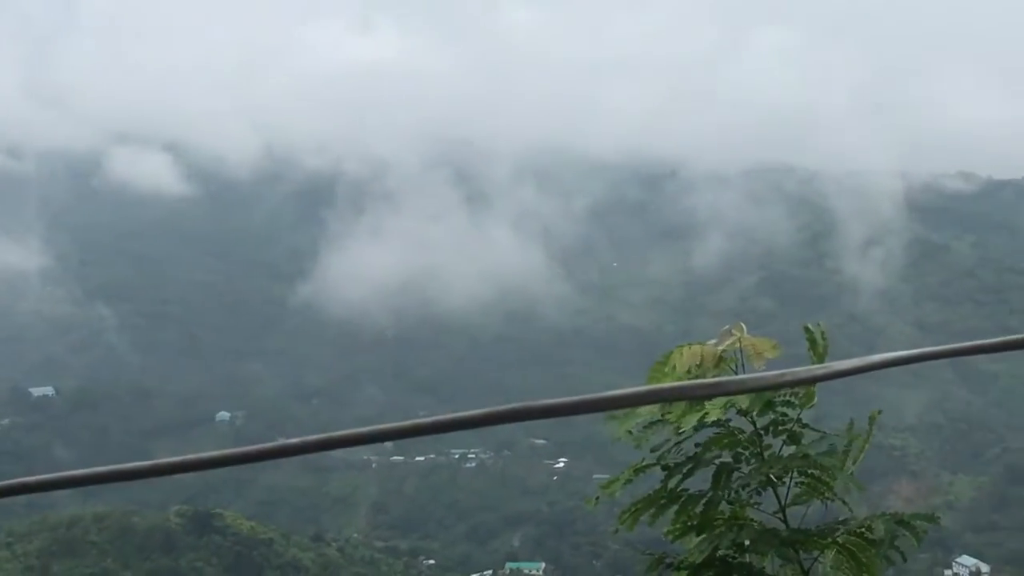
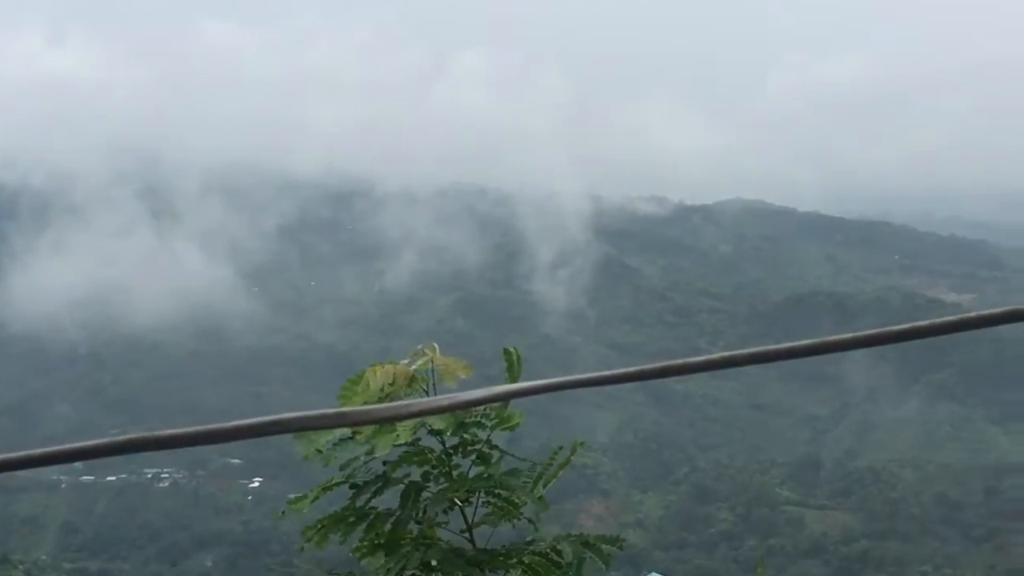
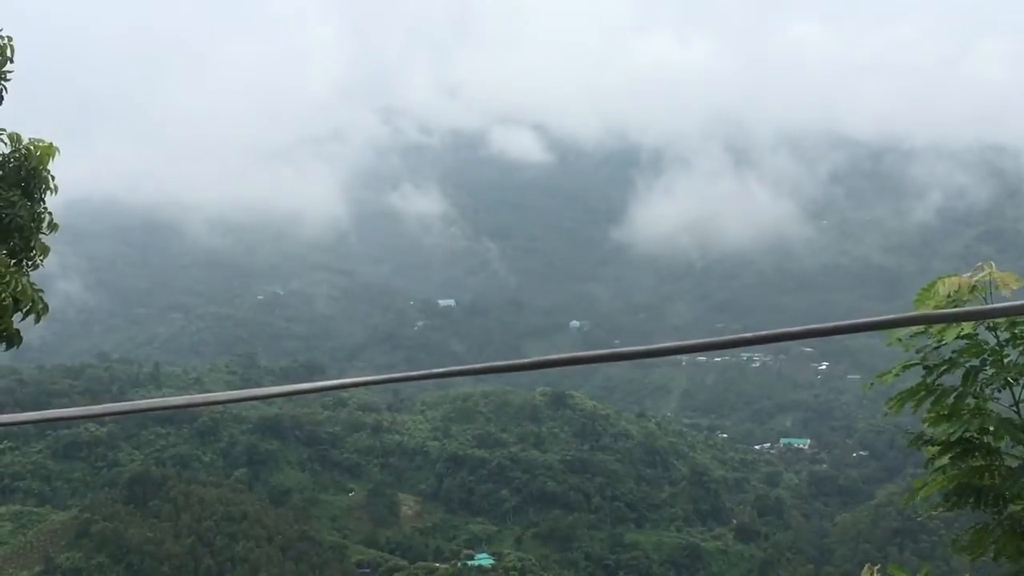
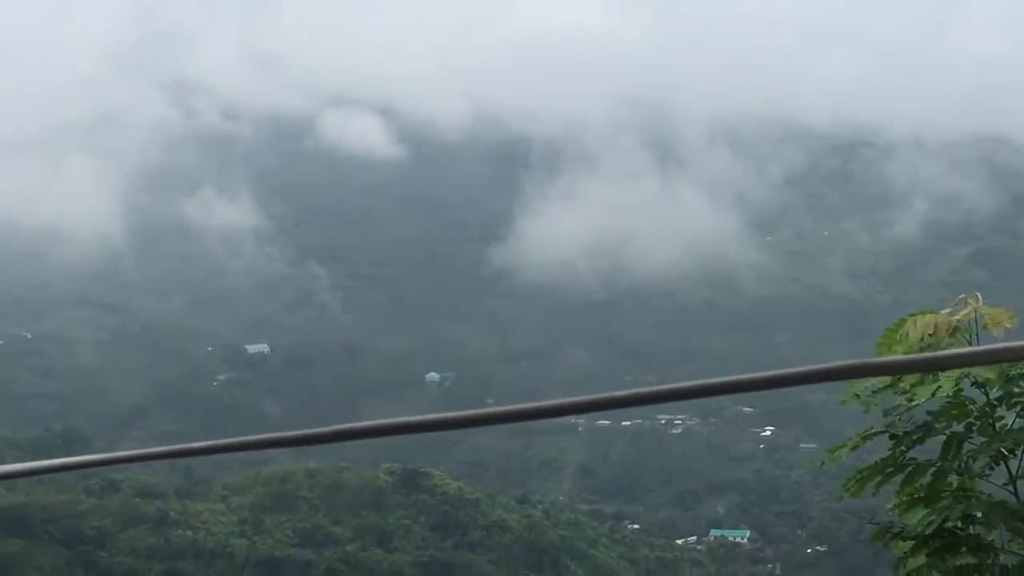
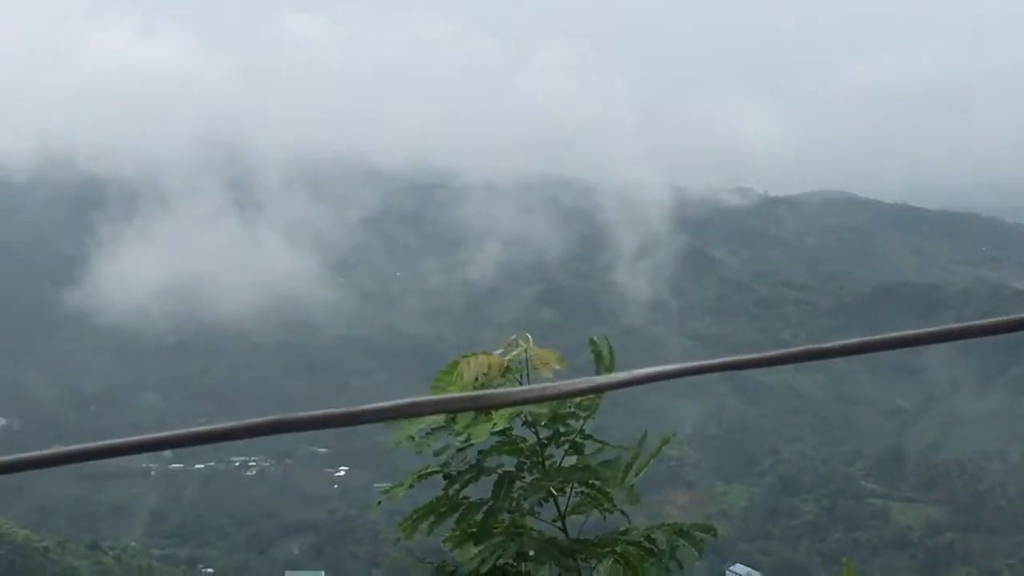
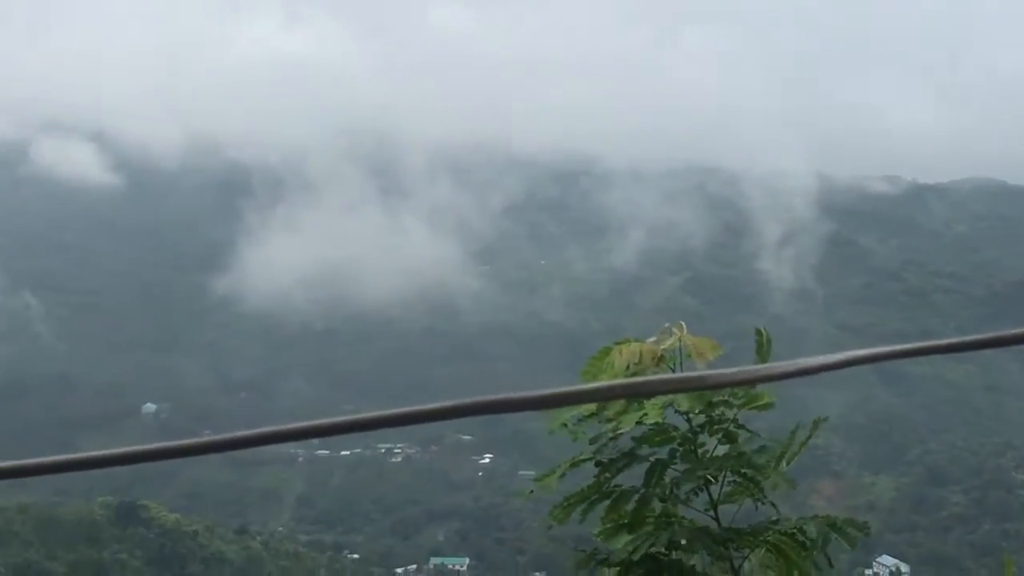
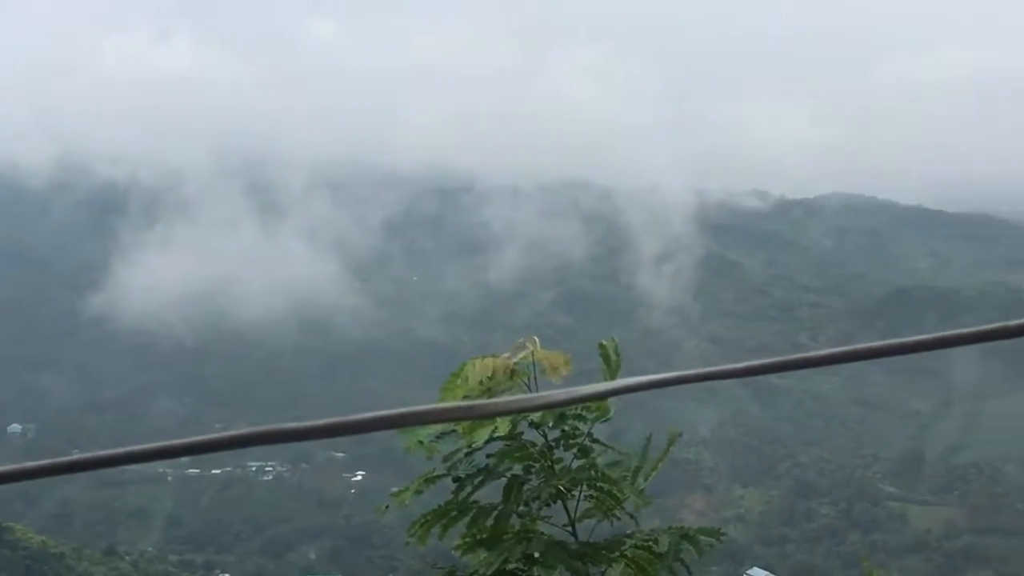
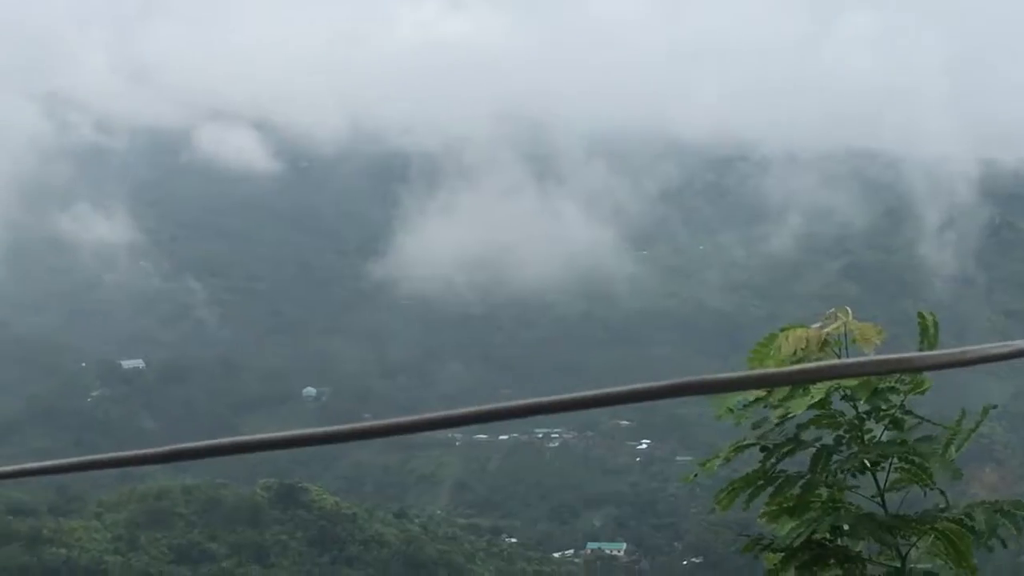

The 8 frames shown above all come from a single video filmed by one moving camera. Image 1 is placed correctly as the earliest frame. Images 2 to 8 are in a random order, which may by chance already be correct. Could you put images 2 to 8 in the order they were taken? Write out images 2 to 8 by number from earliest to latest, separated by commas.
7, 2, 5, 6, 8, 4, 3
